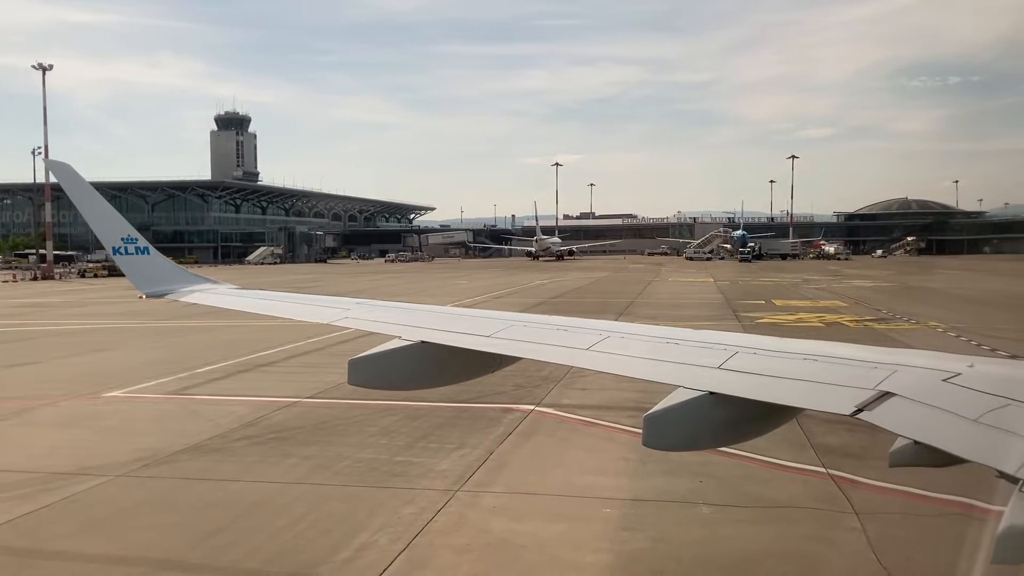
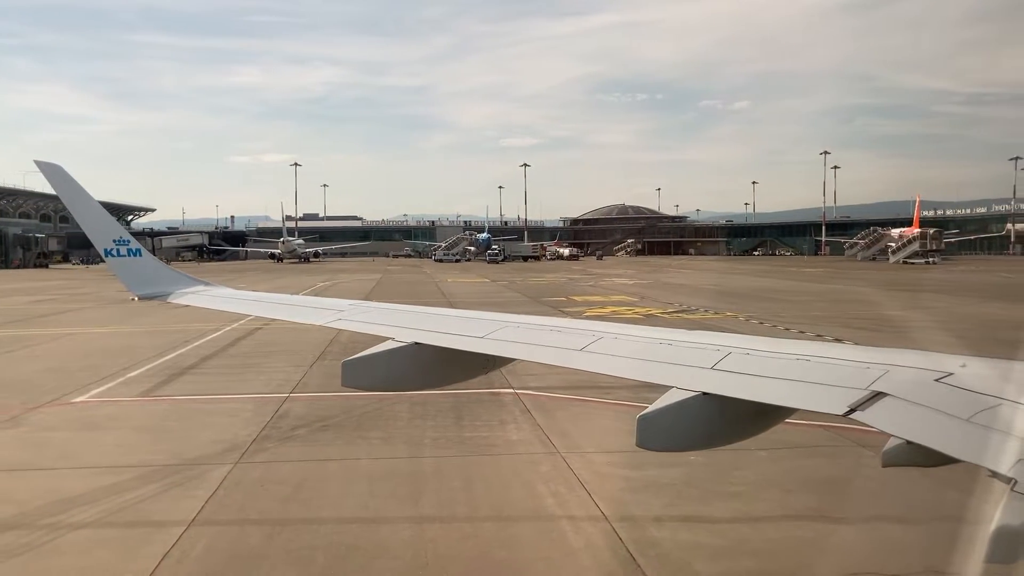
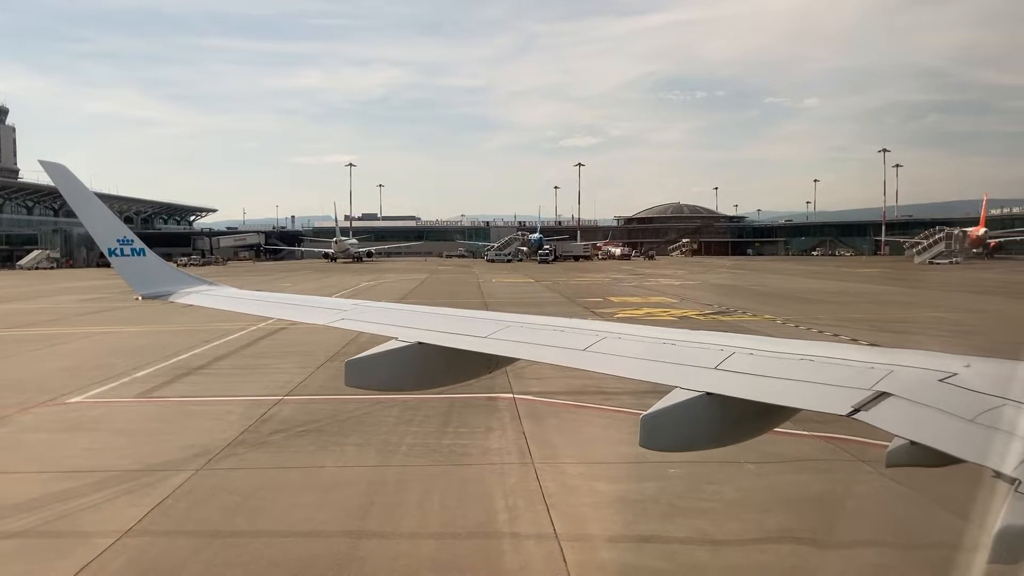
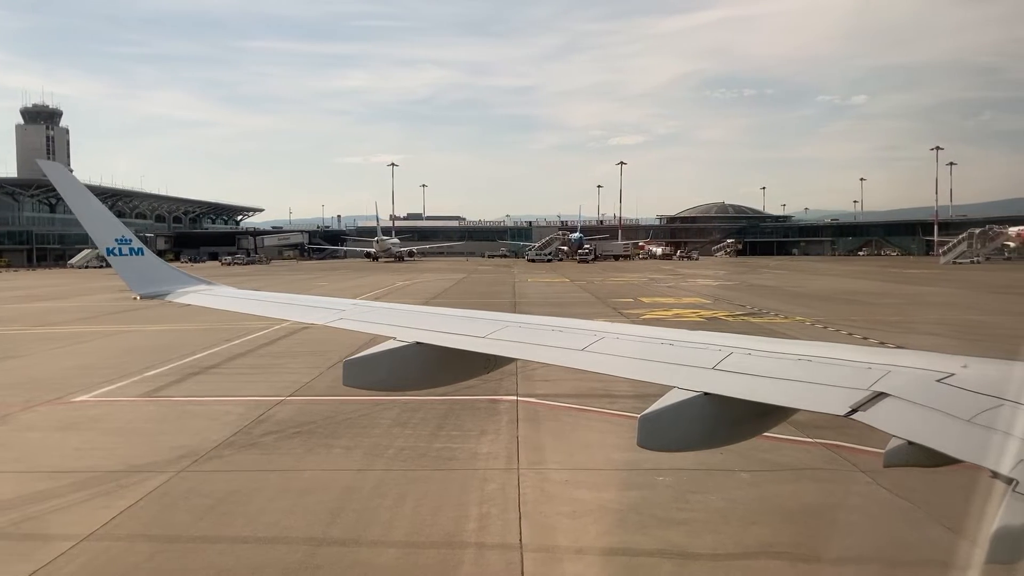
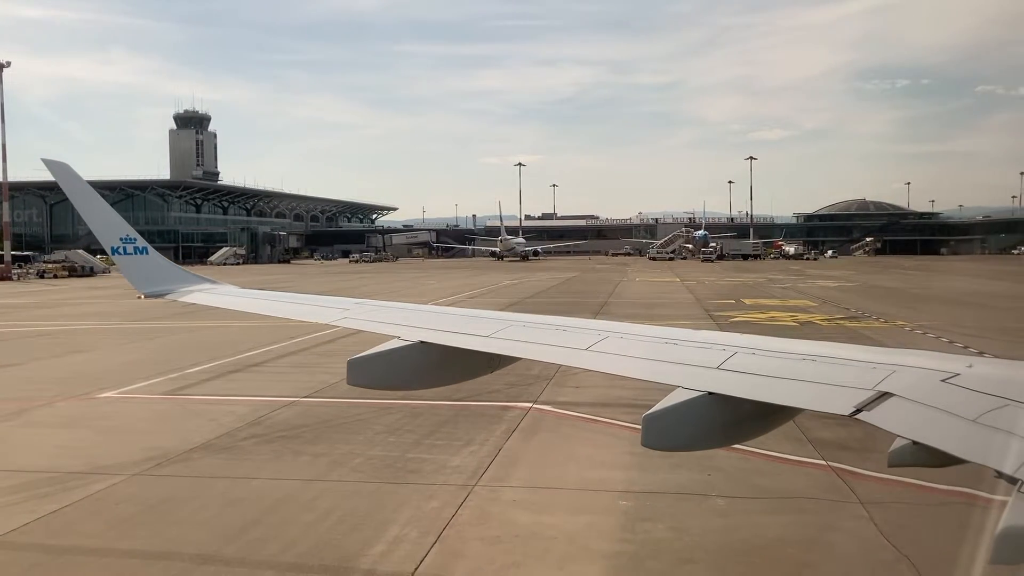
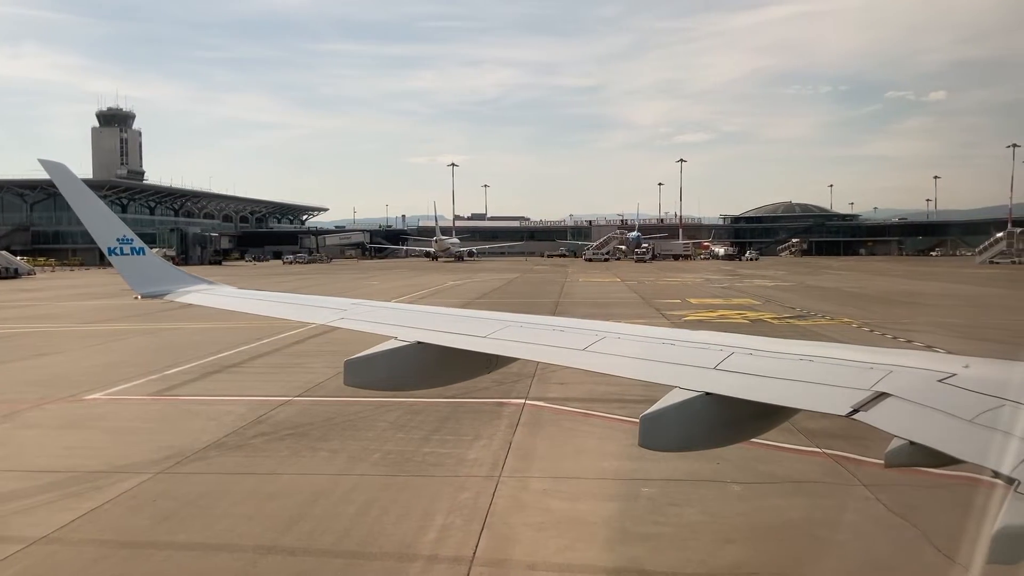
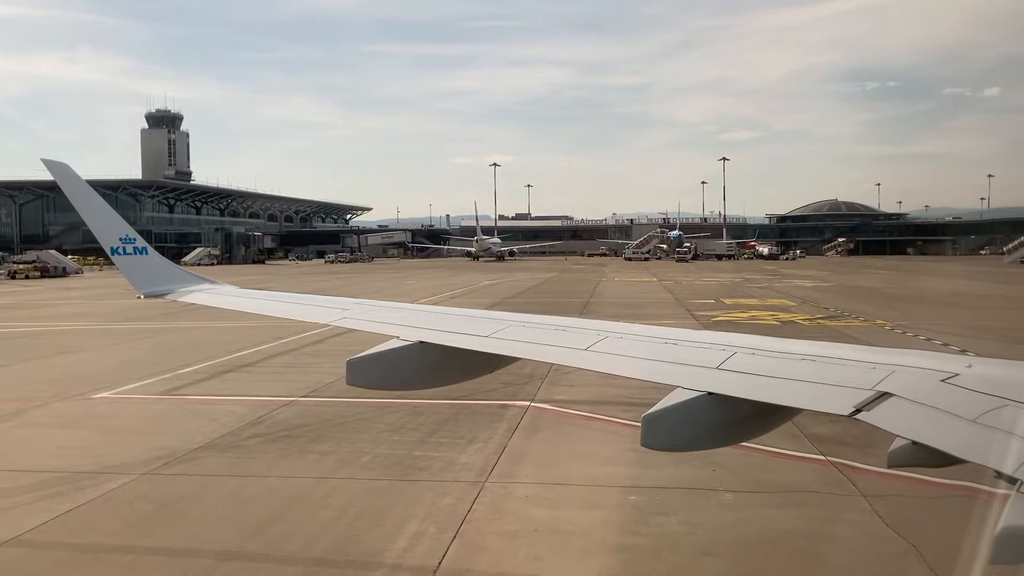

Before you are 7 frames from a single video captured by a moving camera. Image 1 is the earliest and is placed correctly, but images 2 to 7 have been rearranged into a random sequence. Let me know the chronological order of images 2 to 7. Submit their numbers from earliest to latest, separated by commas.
5, 7, 6, 4, 3, 2
